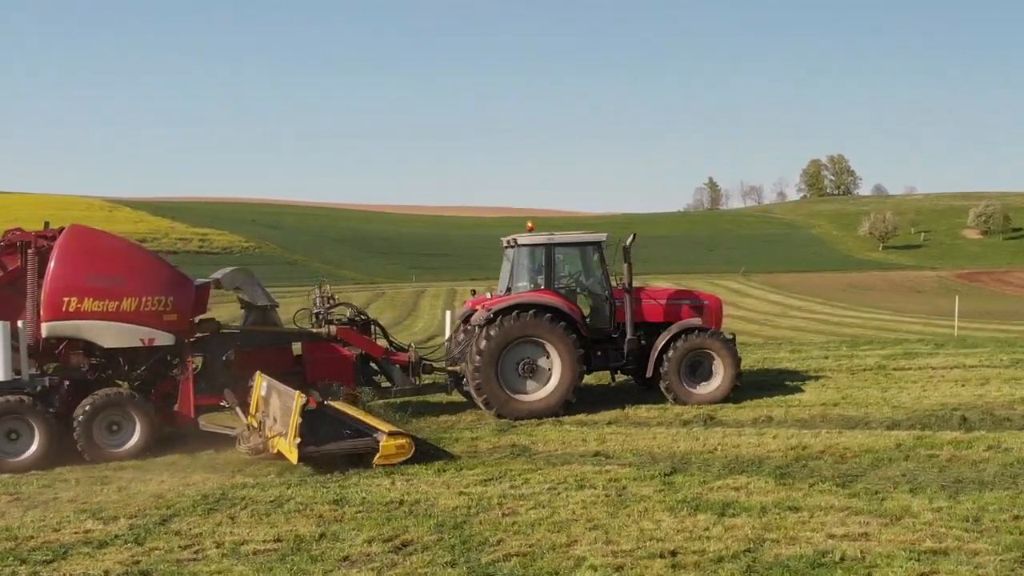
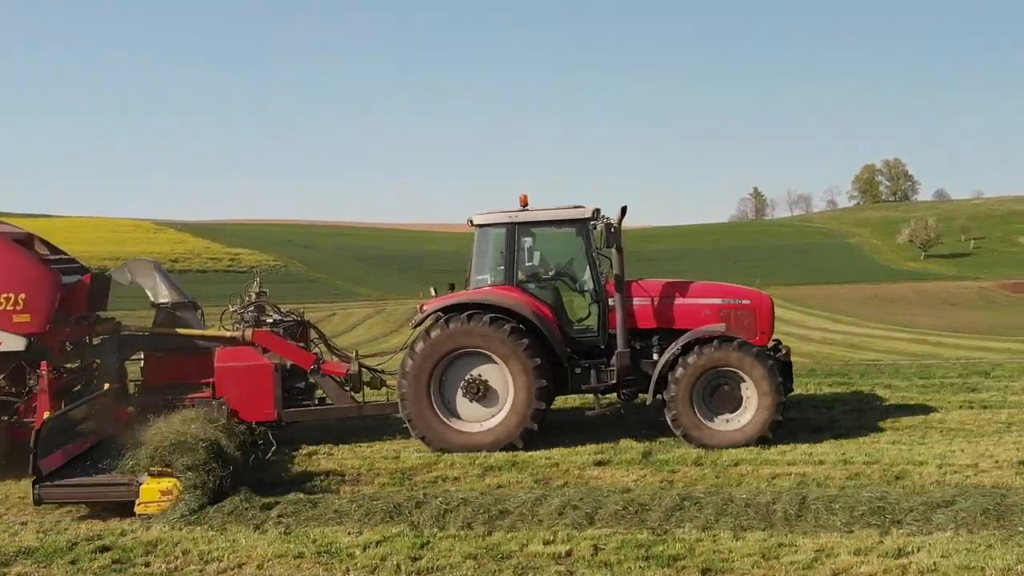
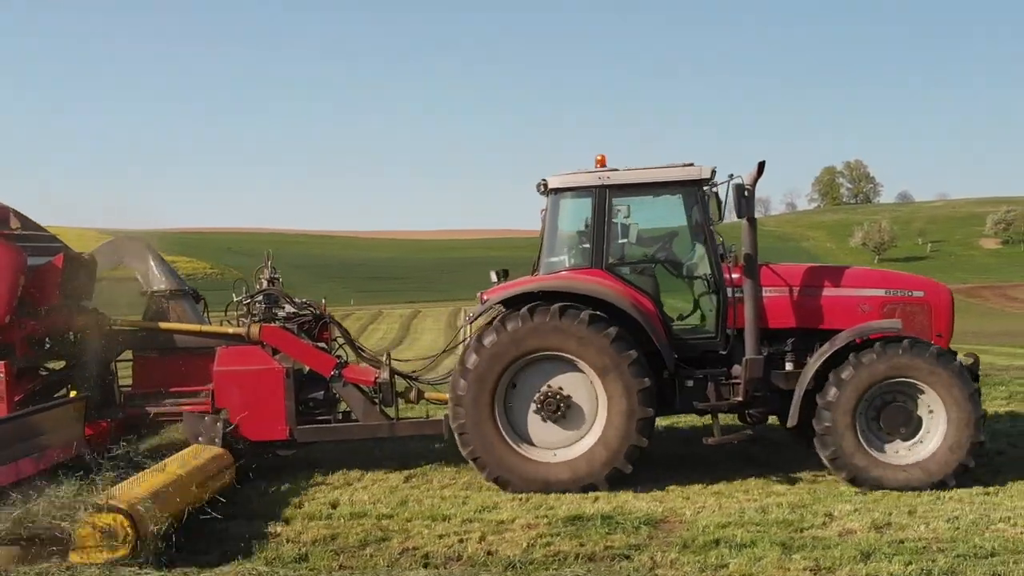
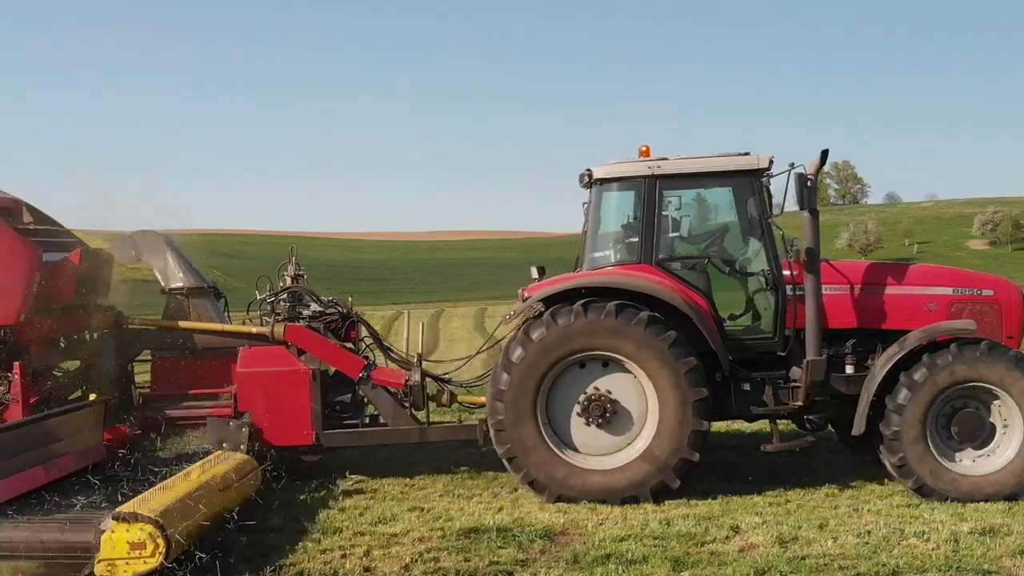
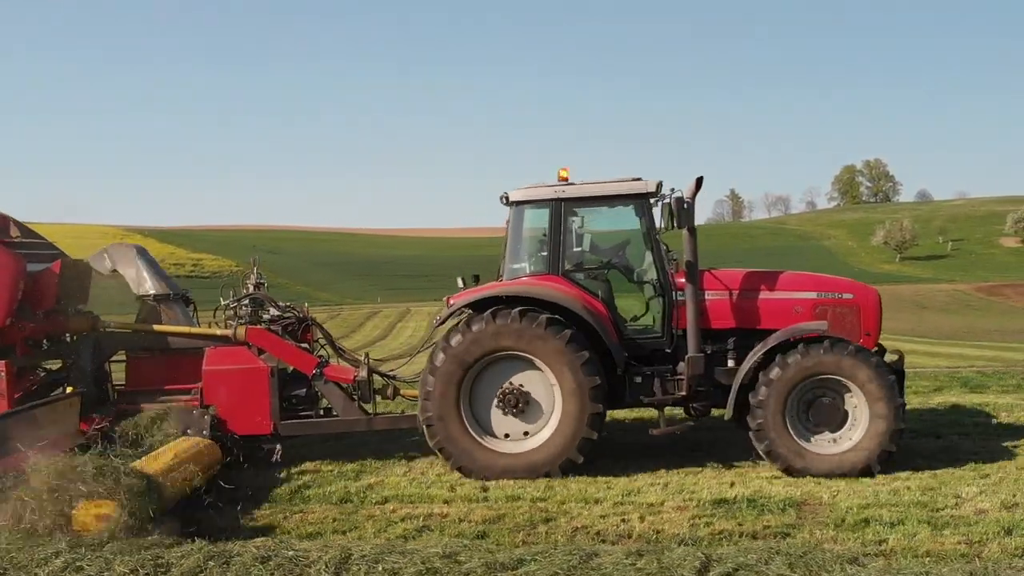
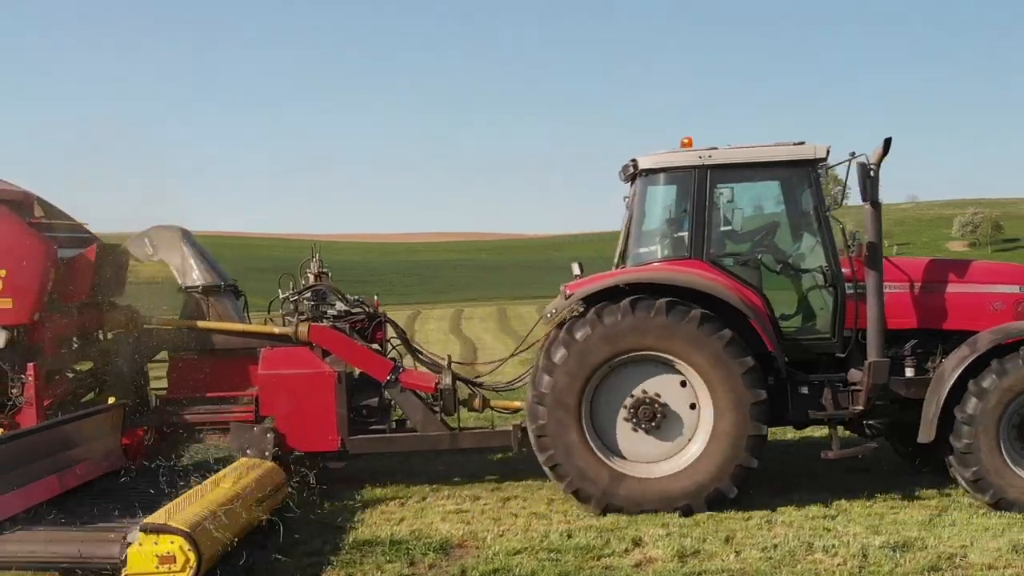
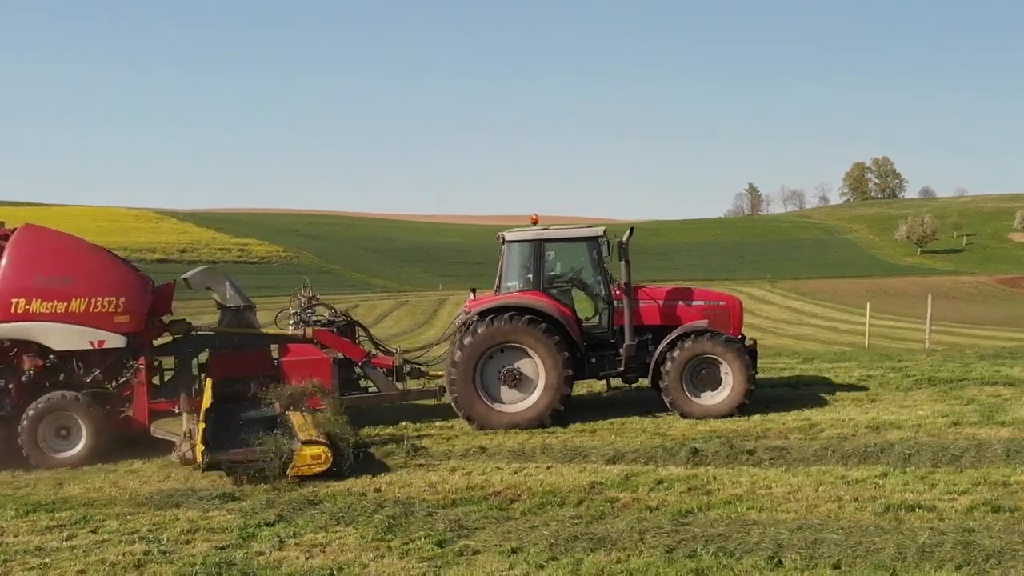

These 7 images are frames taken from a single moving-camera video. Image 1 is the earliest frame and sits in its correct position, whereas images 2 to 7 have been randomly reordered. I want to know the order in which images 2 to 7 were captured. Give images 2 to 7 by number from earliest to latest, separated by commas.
7, 2, 5, 3, 4, 6
